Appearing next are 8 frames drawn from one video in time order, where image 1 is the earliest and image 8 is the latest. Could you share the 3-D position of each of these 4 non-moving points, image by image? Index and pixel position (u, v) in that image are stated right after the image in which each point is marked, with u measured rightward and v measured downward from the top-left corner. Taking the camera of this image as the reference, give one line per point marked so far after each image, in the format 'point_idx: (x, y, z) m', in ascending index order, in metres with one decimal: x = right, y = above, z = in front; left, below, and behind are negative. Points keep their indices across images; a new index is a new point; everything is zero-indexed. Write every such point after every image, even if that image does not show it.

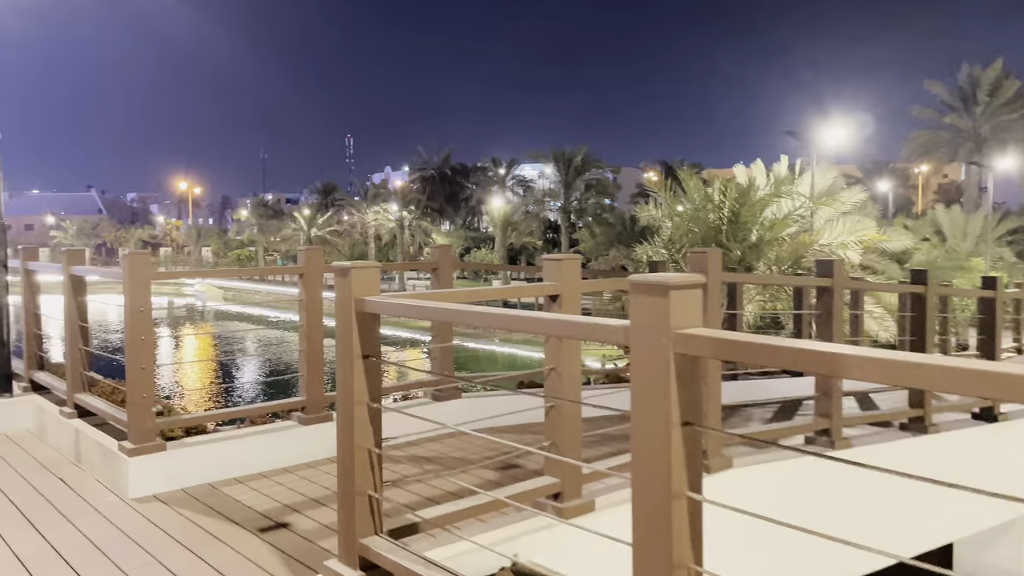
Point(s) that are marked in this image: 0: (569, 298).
0: (+0.2, 0.0, +2.7) m
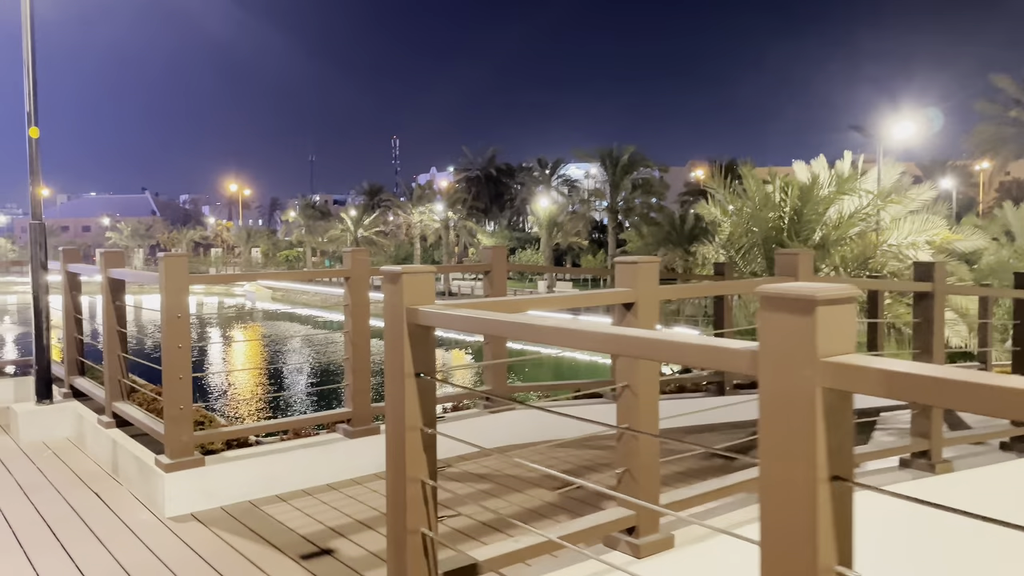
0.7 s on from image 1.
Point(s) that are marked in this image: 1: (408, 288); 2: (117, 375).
0: (+0.4, -0.1, +2.3) m
1: (-0.2, 0.0, +1.9) m
2: (-2.0, -0.4, +4.0) m
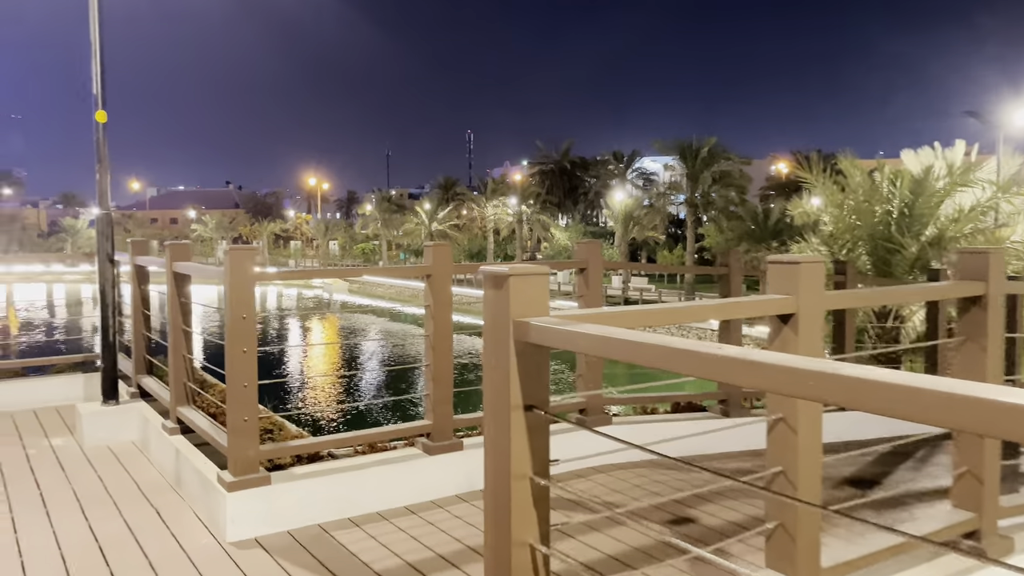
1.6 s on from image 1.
0: (+0.7, -0.1, +1.8) m
1: (0.0, 0.0, +1.5) m
2: (-1.6, -0.4, +3.8) m
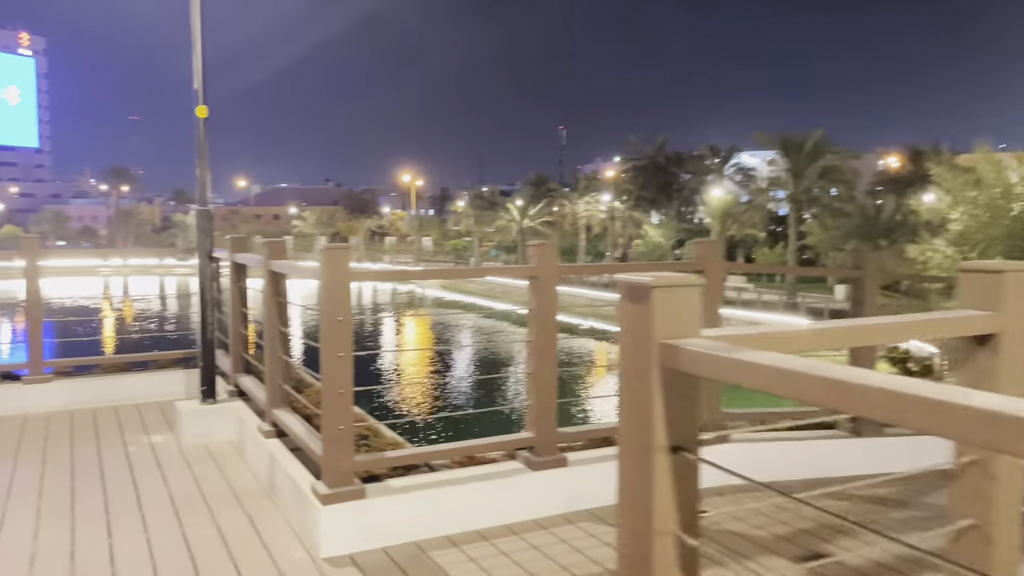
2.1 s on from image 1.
0: (+0.9, -0.1, +1.5) m
1: (+0.2, 0.0, +1.2) m
2: (-1.1, -0.4, +3.7) m
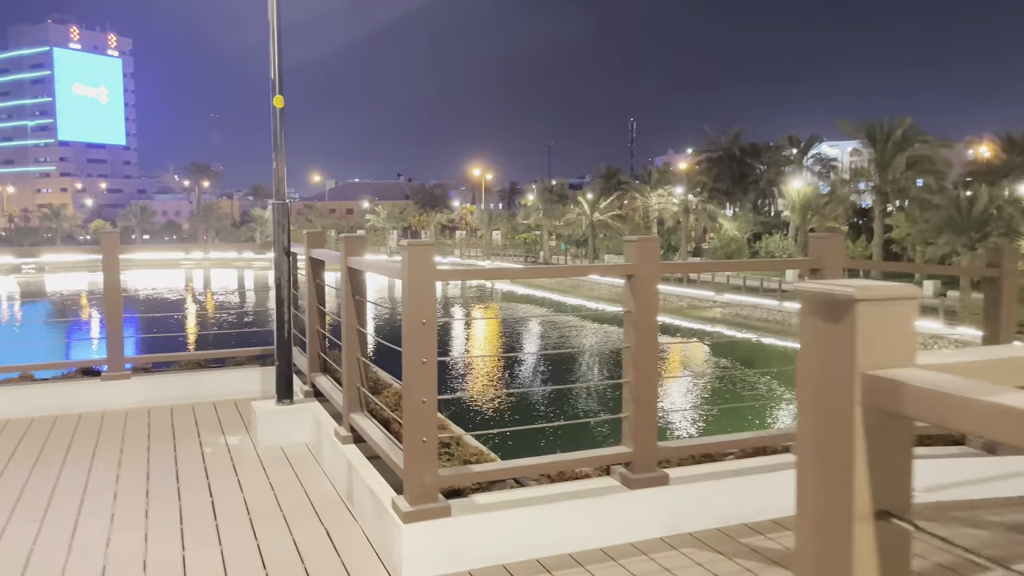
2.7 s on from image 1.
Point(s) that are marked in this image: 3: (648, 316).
0: (+1.1, -0.1, +1.2) m
1: (+0.4, -0.1, +0.9) m
2: (-0.7, -0.4, +3.5) m
3: (+0.5, -0.1, +2.8) m
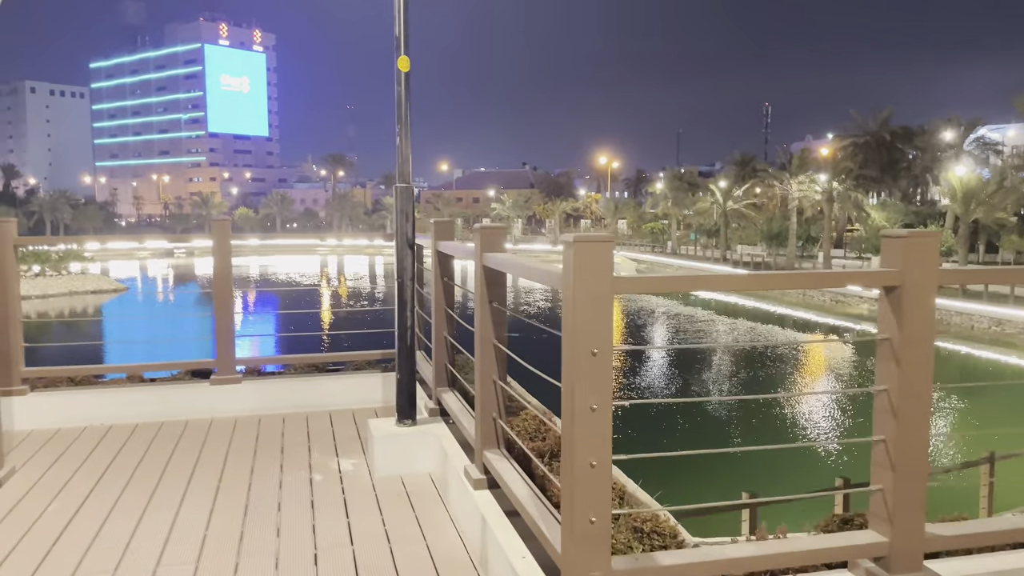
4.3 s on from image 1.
0: (+1.4, -0.2, +0.2) m
1: (+0.6, -0.1, 0.0) m
2: (-0.1, -0.4, +2.8) m
3: (+1.0, -0.1, +1.9) m
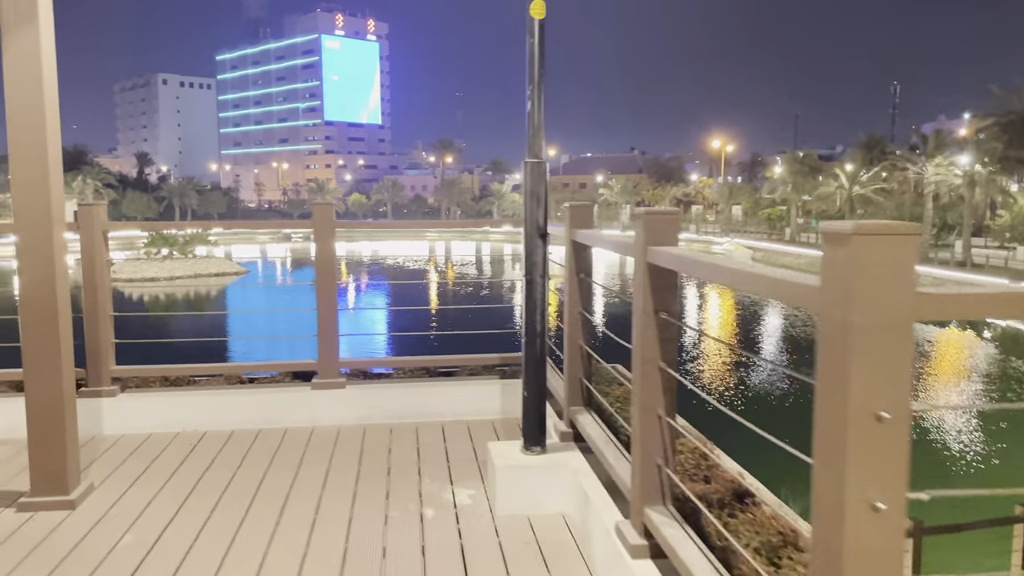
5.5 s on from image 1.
0: (+1.5, -0.3, -0.6) m
1: (+0.7, -0.2, -0.7) m
2: (+0.4, -0.4, +2.1) m
3: (+1.3, -0.2, +1.1) m
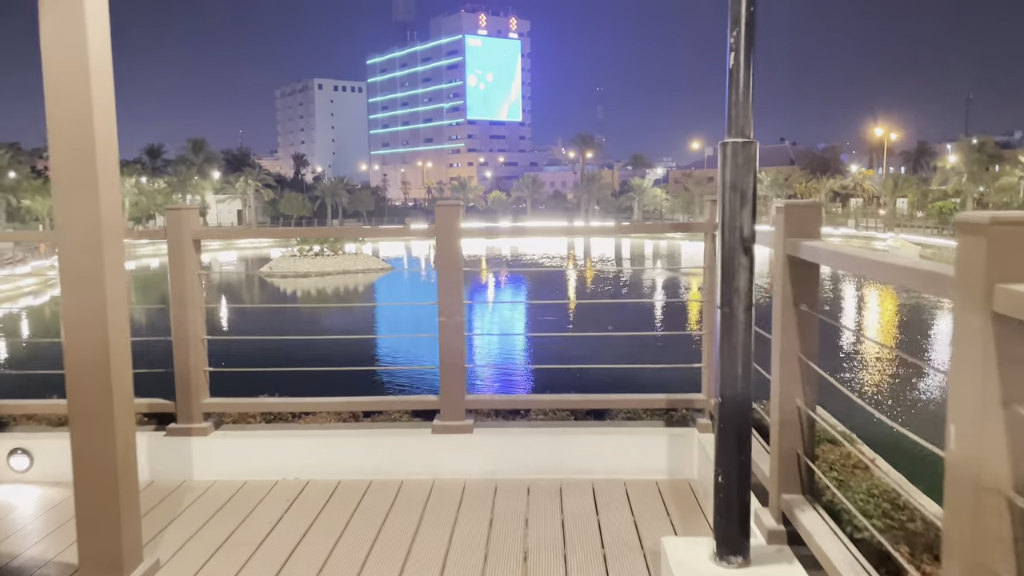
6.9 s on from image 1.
0: (+1.3, -0.4, -1.7) m
1: (+0.5, -0.3, -1.6) m
2: (+0.7, -0.5, +1.2) m
3: (+1.5, -0.3, +0.1) m
